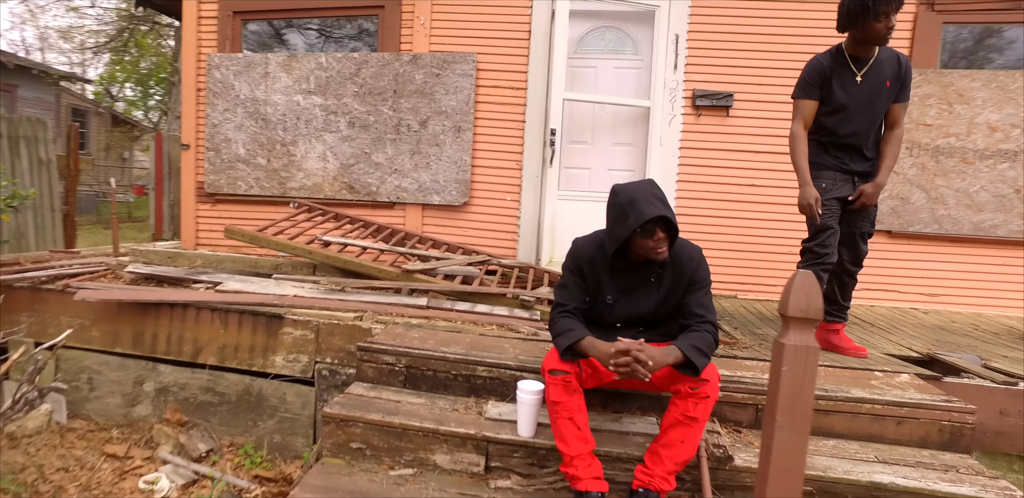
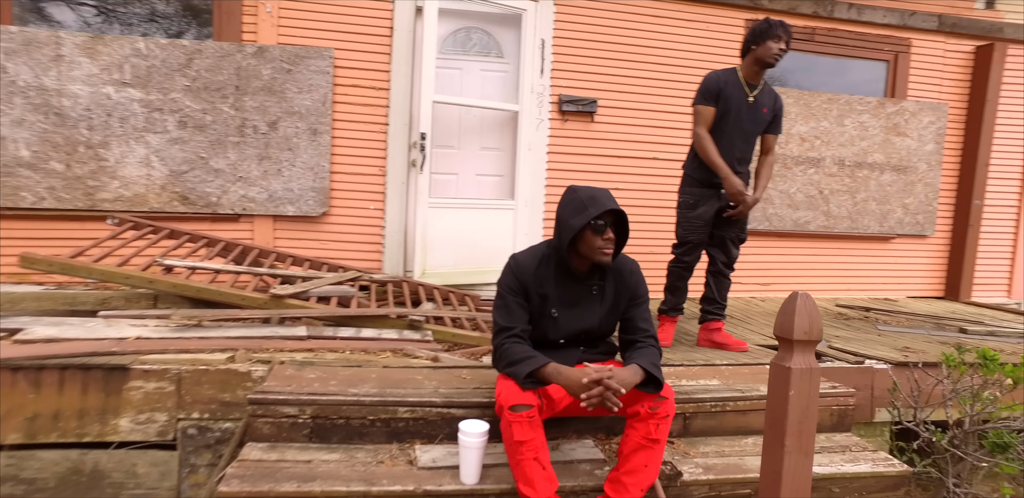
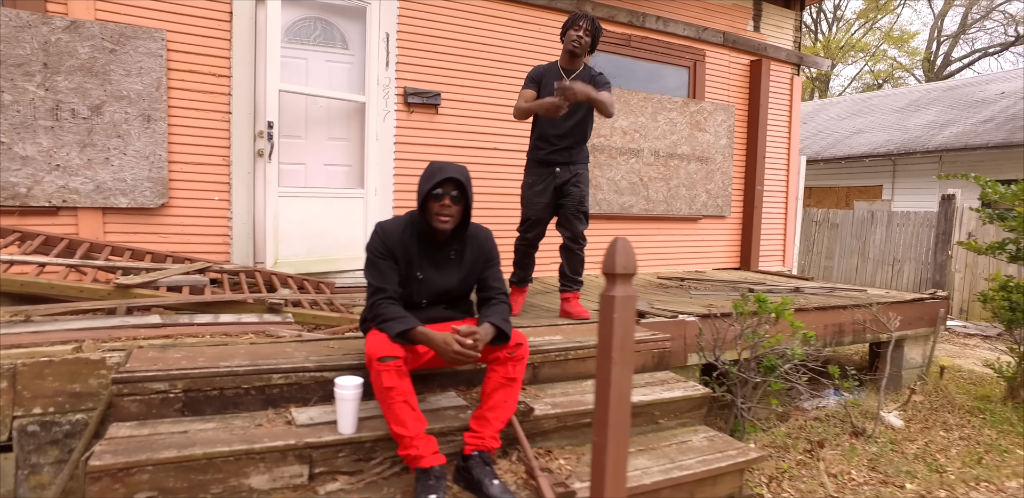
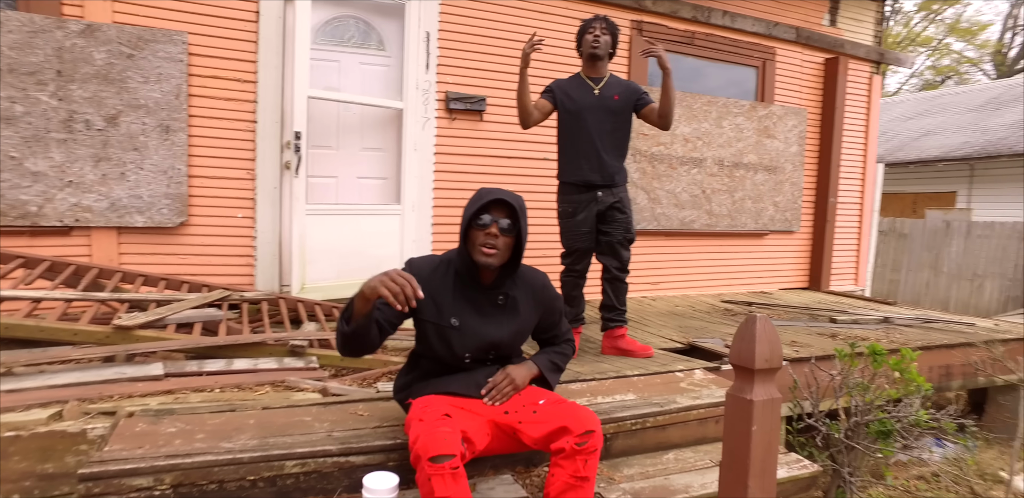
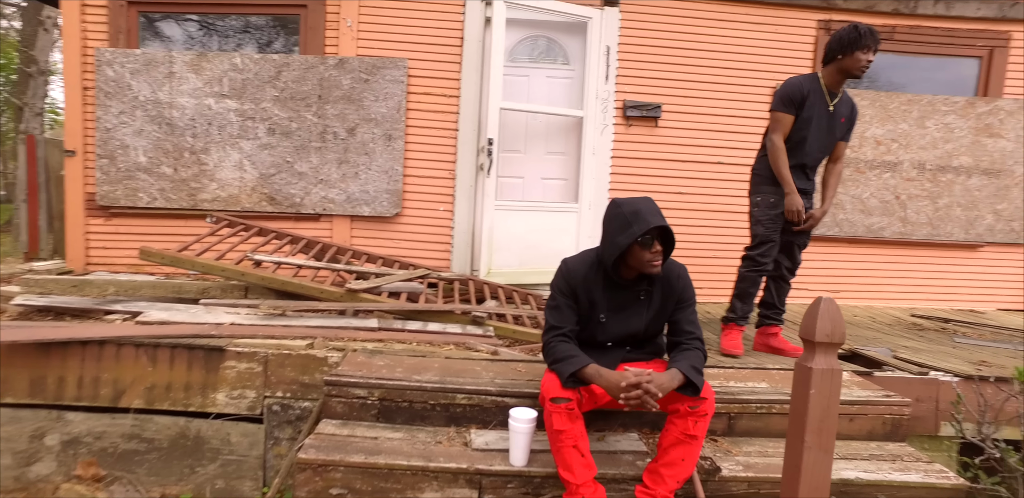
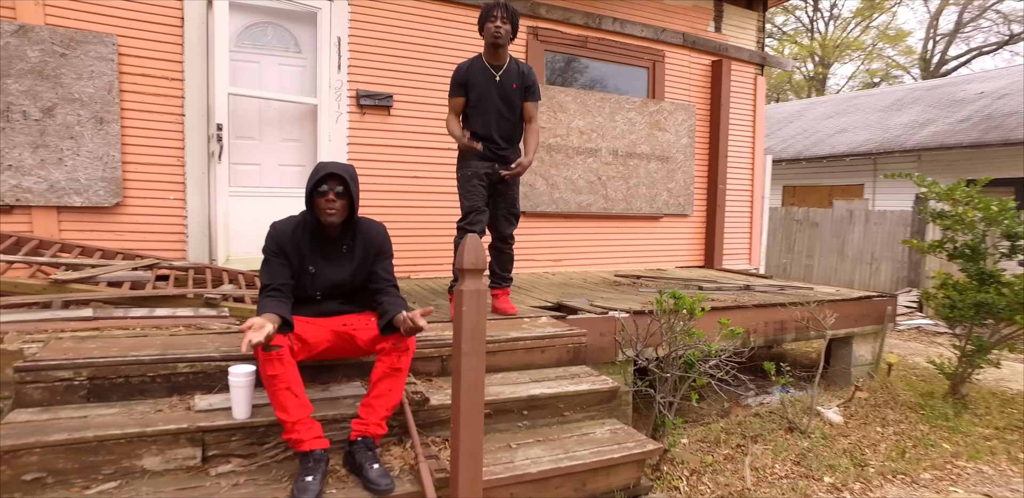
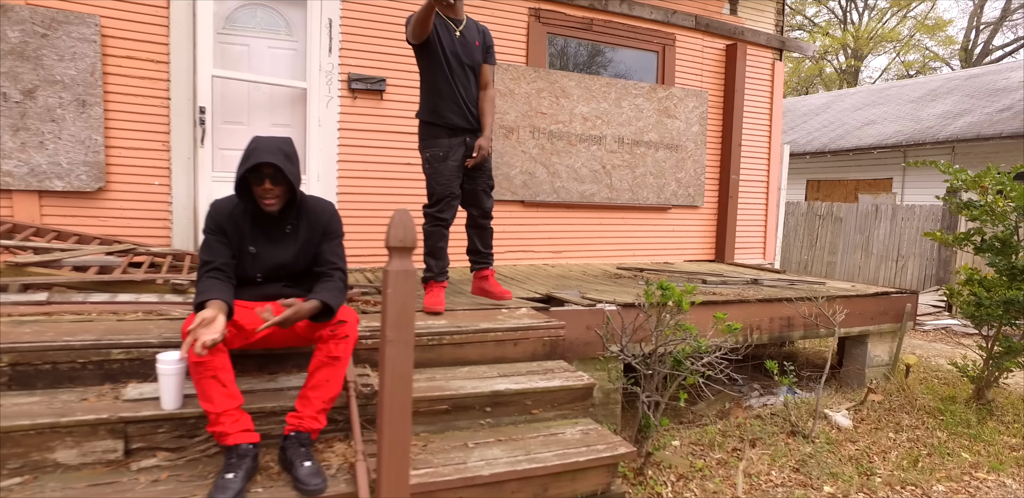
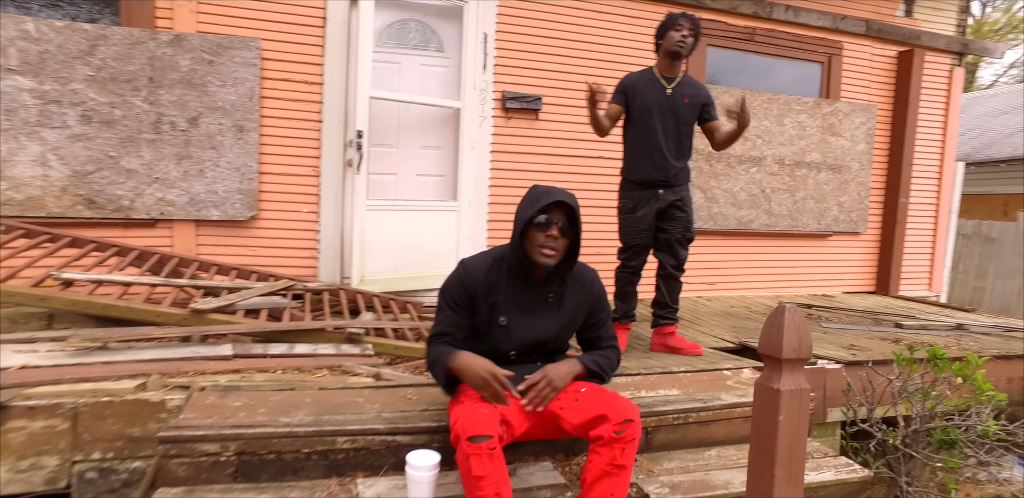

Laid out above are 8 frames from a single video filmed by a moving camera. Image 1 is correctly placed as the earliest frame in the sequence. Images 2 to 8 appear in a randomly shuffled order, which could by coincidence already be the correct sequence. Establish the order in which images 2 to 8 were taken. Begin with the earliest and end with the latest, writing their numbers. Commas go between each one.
5, 2, 8, 4, 3, 6, 7
